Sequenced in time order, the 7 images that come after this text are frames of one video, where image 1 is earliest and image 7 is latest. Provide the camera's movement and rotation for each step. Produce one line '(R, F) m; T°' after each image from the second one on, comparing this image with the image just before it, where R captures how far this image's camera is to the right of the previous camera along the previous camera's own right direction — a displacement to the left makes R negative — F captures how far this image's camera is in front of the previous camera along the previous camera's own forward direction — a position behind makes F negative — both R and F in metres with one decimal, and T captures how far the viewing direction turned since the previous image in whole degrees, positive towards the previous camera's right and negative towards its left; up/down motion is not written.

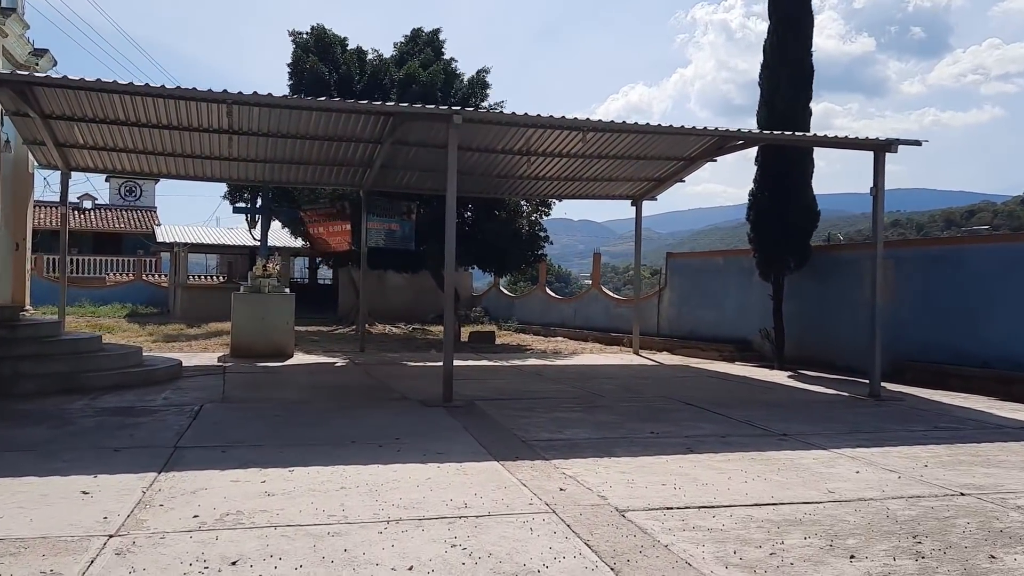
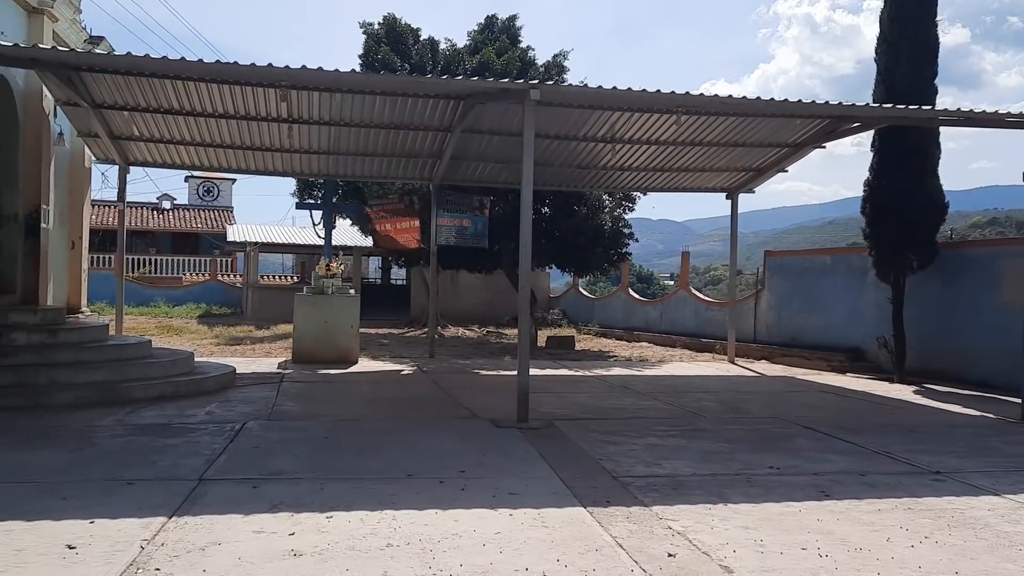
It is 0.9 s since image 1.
(-0.1, +1.0) m; -5°
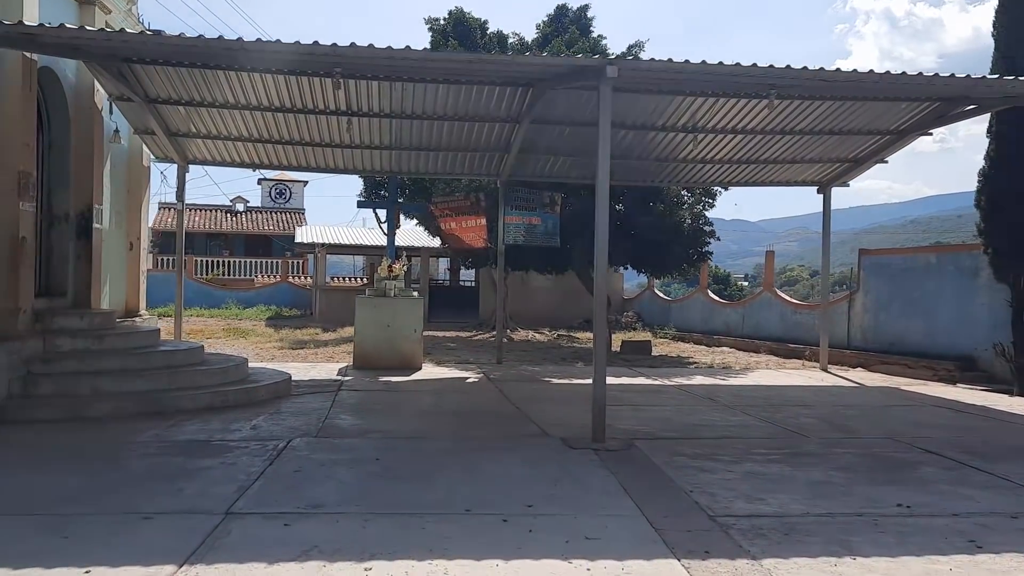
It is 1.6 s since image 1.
(0.0, +0.7) m; -5°
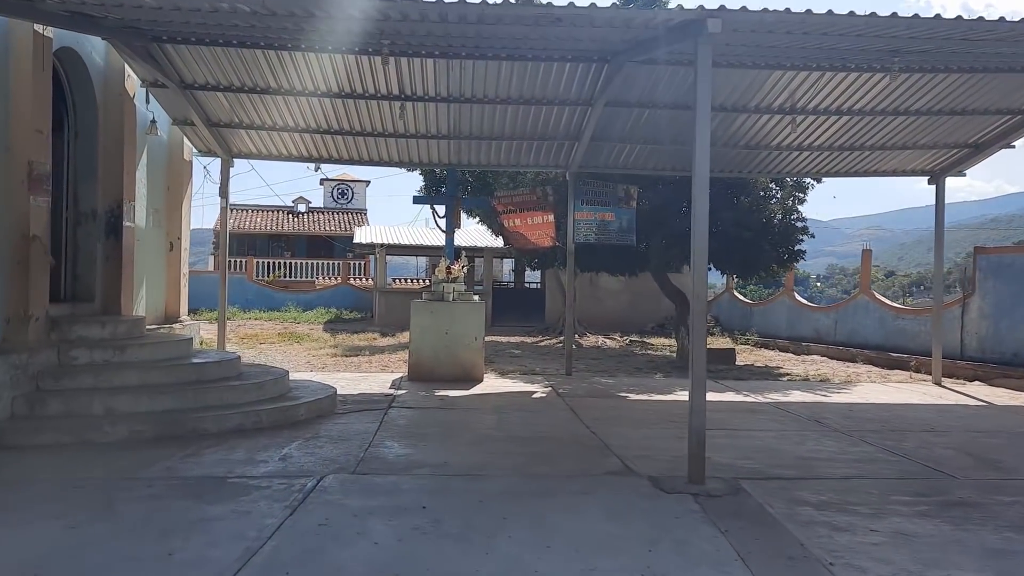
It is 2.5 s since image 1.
(-0.1, +1.0) m; -4°
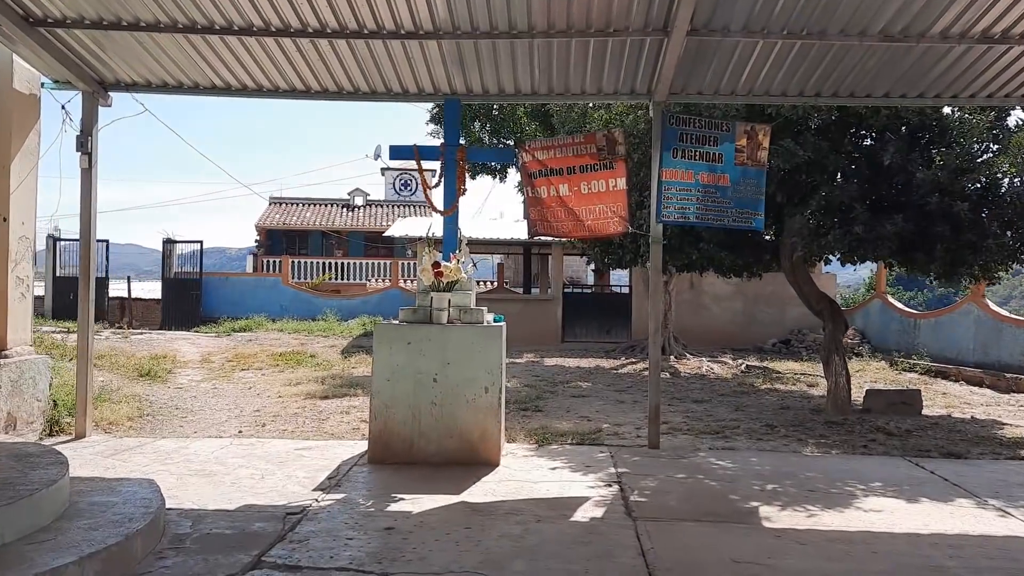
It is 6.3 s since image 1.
(+0.4, +4.0) m; -6°
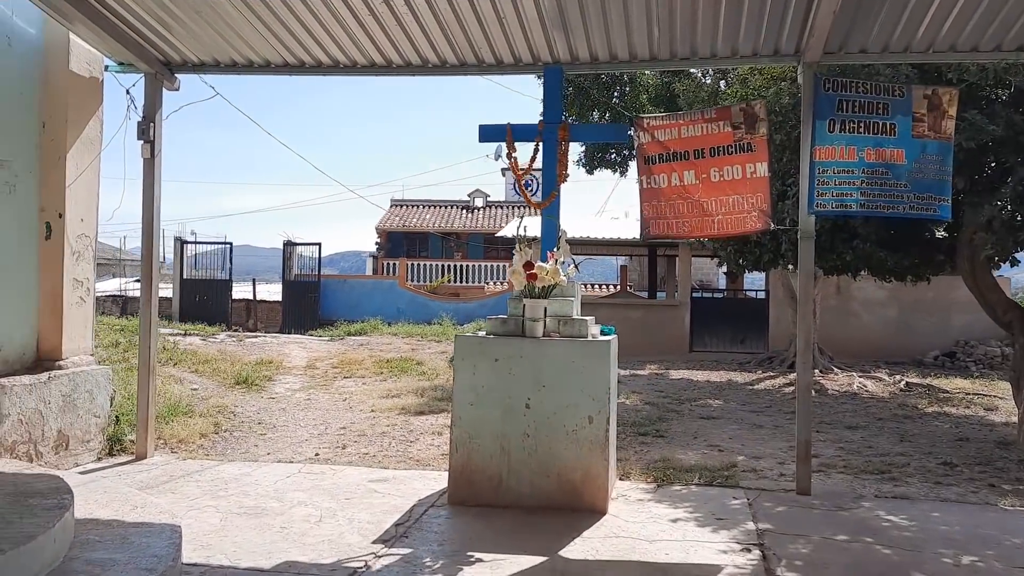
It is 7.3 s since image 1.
(+0.1, +1.0) m; -8°
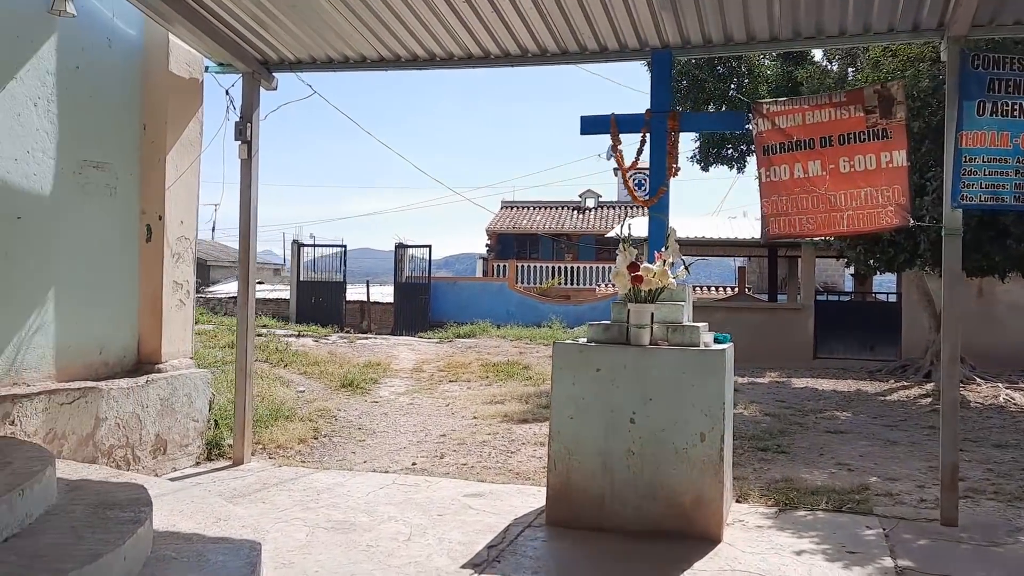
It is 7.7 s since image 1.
(0.0, +0.3) m; -7°
